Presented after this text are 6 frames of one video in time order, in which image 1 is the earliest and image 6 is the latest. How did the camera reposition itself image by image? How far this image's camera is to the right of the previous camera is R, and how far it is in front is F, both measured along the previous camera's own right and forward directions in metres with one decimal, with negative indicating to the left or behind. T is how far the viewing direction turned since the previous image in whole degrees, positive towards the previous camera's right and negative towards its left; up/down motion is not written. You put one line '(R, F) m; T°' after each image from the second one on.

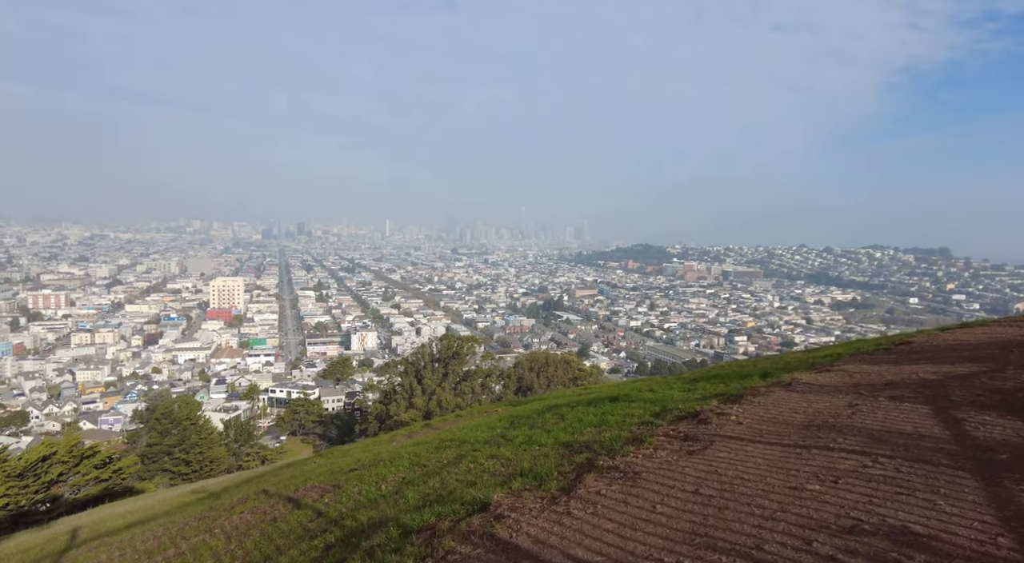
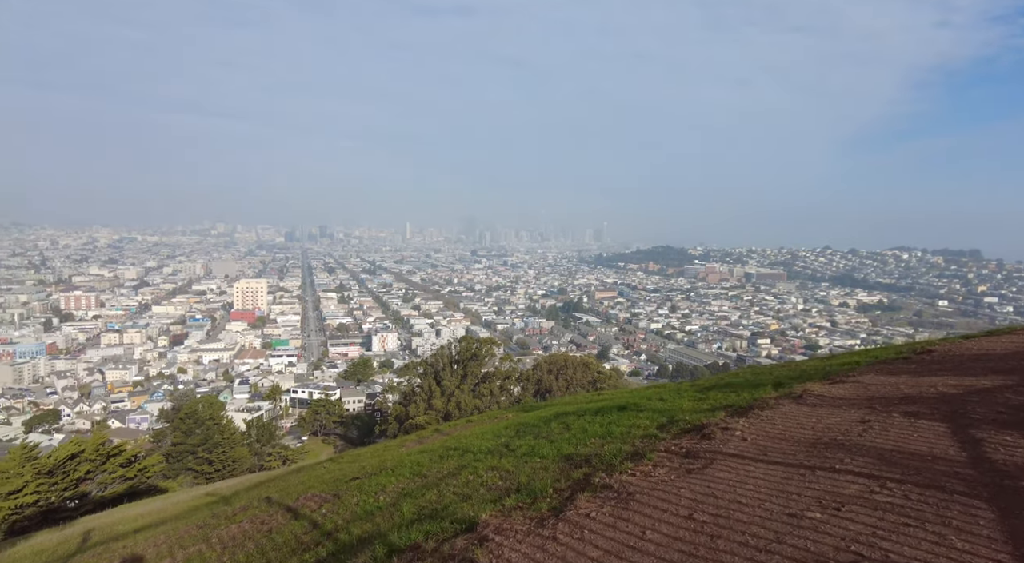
(+0.2, +0.1) m; -2°
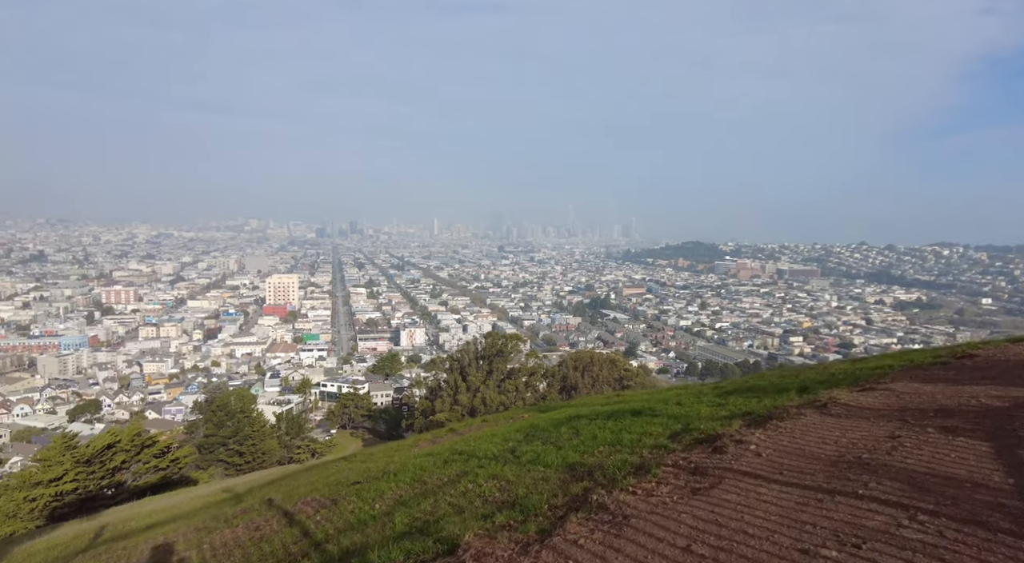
(+0.2, +0.3) m; -3°
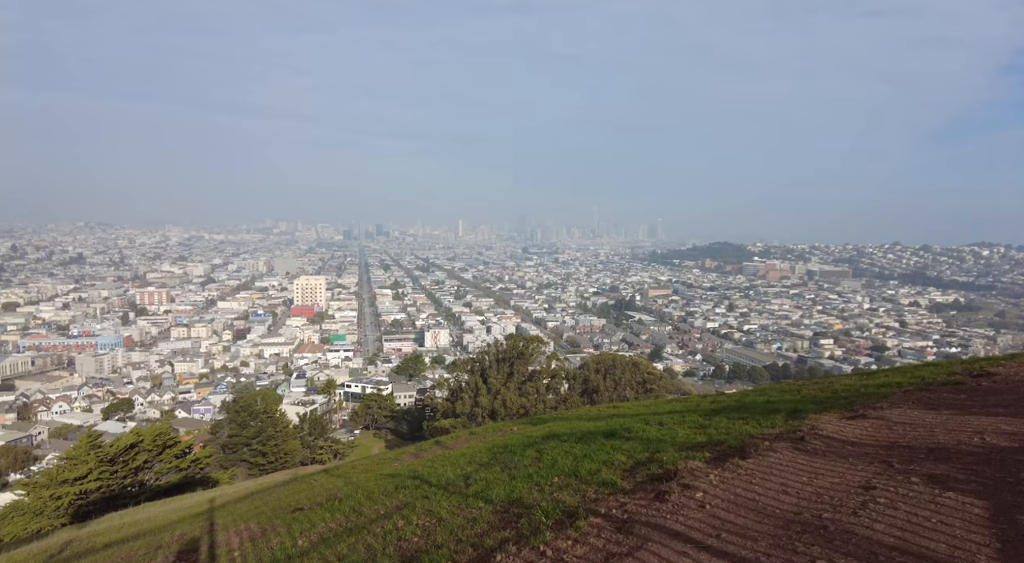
(+0.6, +0.6) m; -2°
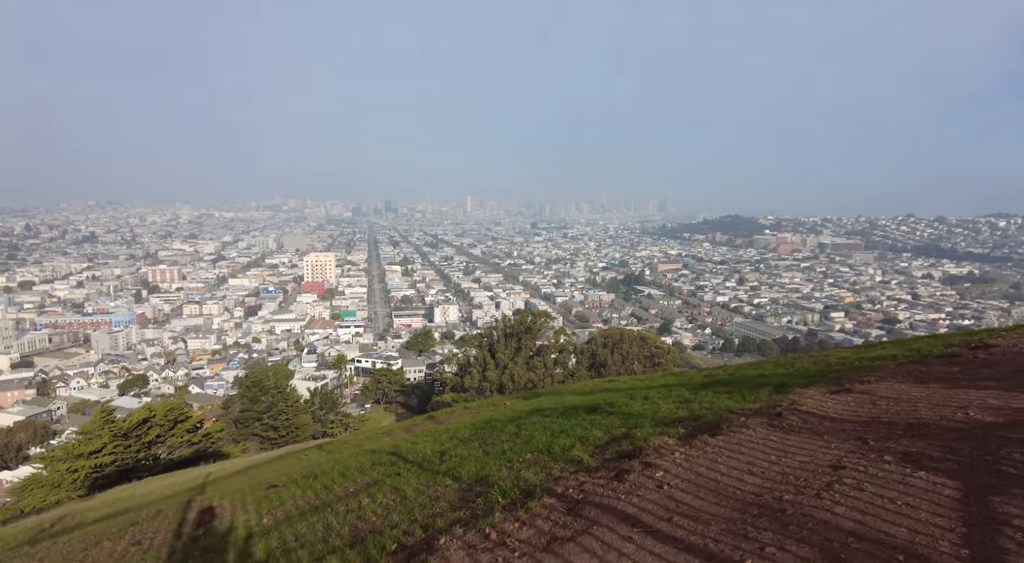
(+0.3, +0.2) m; -1°
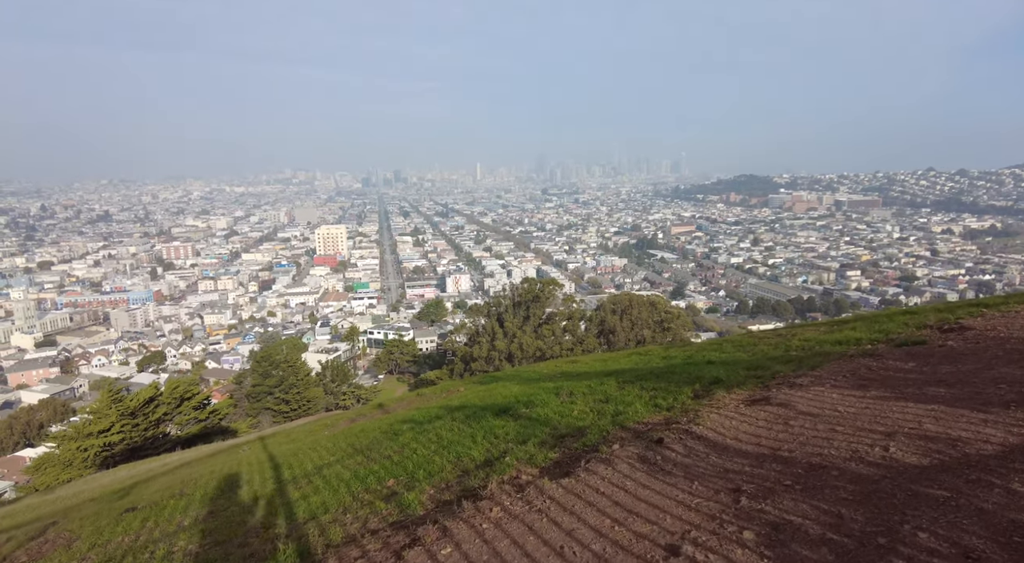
(+1.0, +0.8) m; -1°
